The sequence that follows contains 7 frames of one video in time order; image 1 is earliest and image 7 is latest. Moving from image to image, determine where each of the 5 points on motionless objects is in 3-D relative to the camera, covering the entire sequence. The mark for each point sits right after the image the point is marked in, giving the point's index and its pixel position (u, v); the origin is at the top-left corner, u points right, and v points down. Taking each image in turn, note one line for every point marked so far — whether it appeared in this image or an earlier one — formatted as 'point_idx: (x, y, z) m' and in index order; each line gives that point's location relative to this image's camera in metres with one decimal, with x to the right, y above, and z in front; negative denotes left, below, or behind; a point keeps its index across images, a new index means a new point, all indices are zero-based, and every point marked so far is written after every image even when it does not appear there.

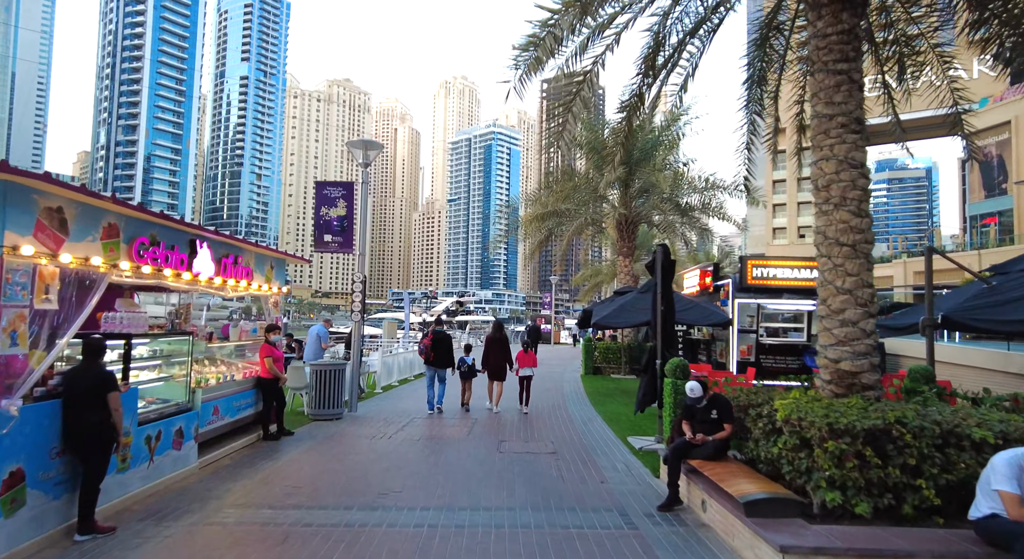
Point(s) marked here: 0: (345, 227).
0: (-3.4, +1.1, +11.2) m
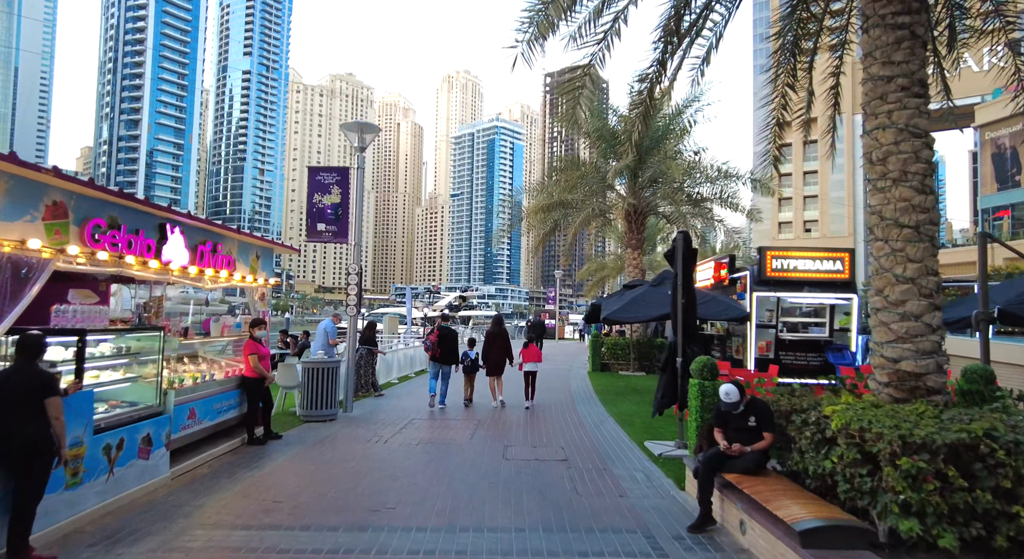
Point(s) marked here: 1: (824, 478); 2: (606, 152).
0: (-3.3, +1.2, +10.6) m
1: (+2.4, -1.5, +4.2) m
2: (+3.3, +4.6, +19.6) m
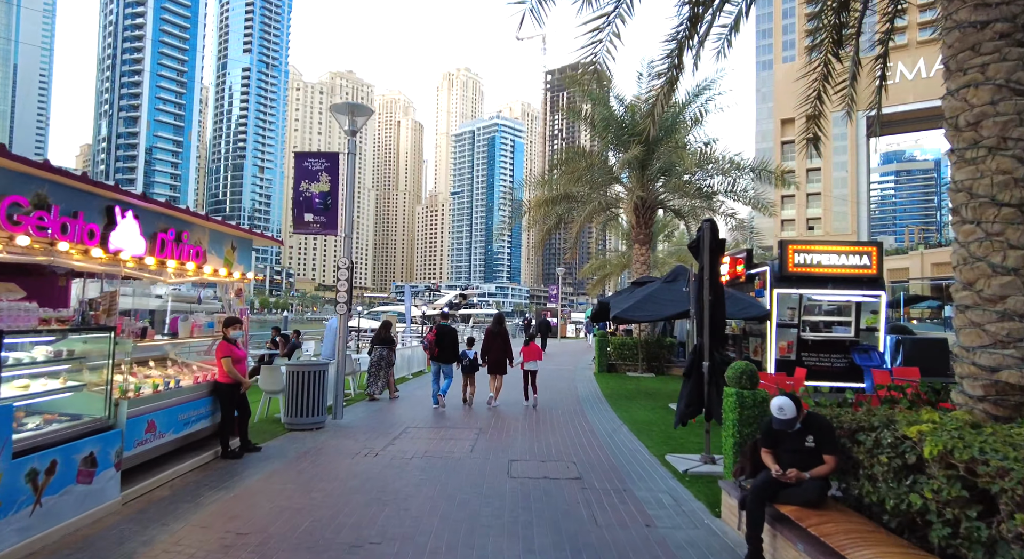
0: (-3.2, +1.3, +9.7) m
1: (+2.4, -1.5, +3.4) m
2: (+3.3, +4.7, +18.7) m
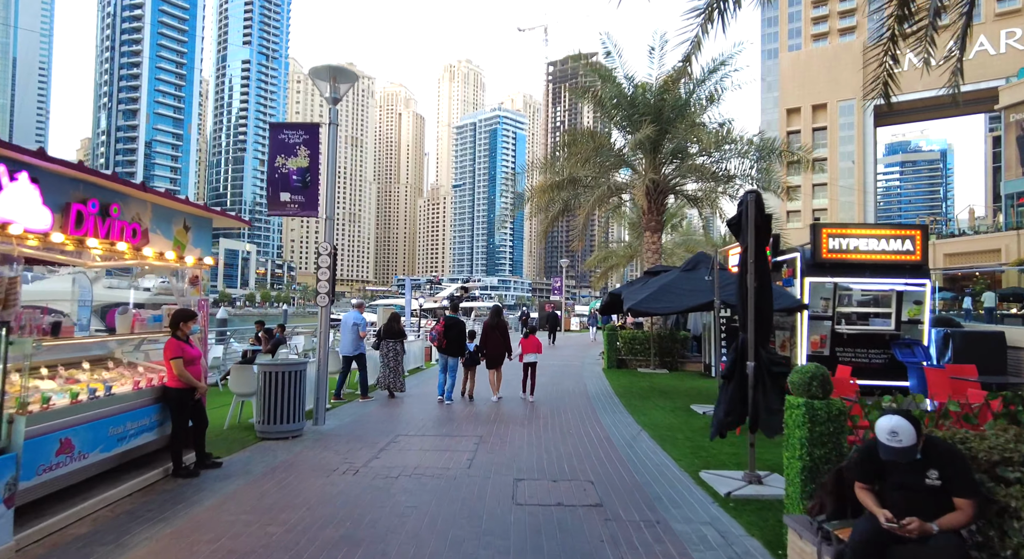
0: (-3.2, +1.5, +8.6) m
1: (+2.5, -1.3, +2.3) m
2: (+3.4, +5.0, +17.5) m
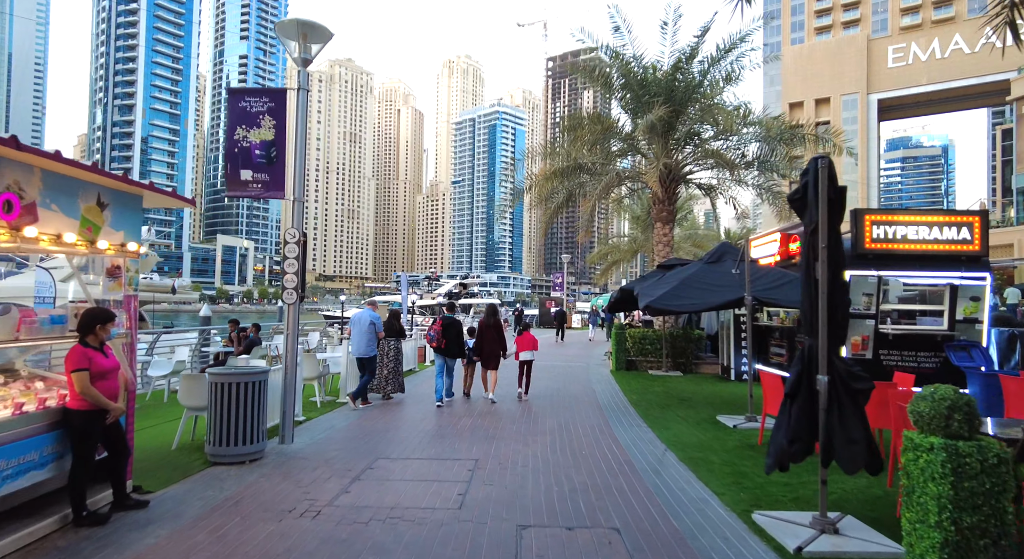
0: (-3.2, +1.6, +7.3) m
1: (+2.5, -1.3, +1.0) m
2: (+3.4, +5.2, +16.2) m
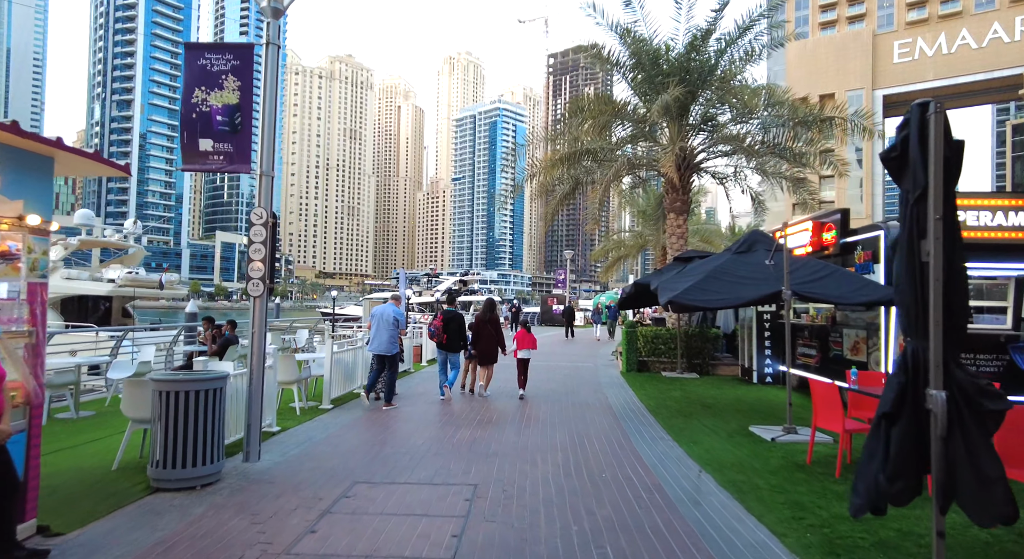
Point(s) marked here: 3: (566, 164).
0: (-3.1, +1.7, +6.2) m
1: (+2.6, -1.2, -0.1) m
2: (+3.5, +5.3, +15.1) m
3: (+1.6, +3.4, +16.1) m
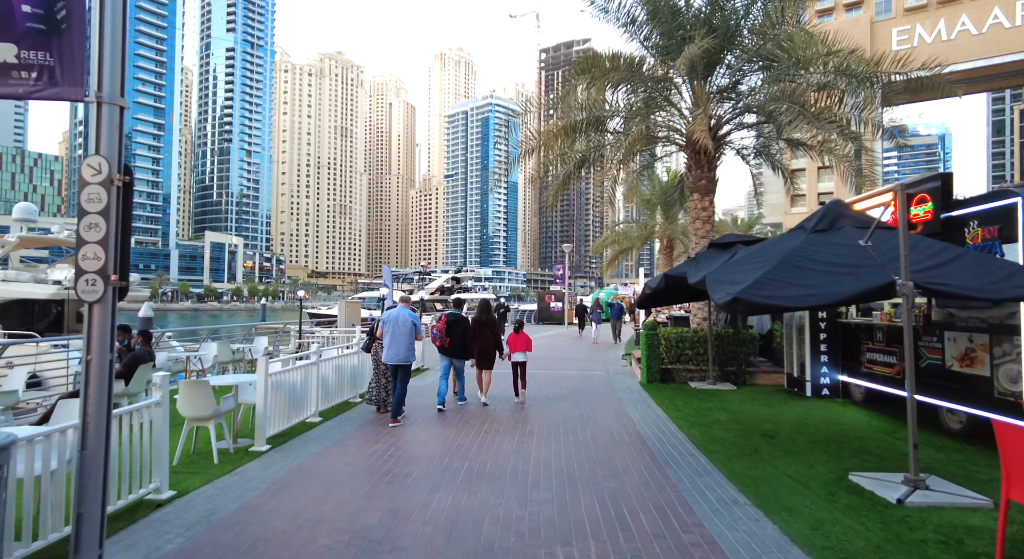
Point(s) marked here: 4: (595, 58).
0: (-3.1, +1.8, +3.8) m
1: (+2.7, -1.1, -2.4) m
2: (+3.4, +5.5, +12.7) m
3: (+1.4, +3.5, +13.7) m
4: (+1.9, +5.1, +12.9) m
